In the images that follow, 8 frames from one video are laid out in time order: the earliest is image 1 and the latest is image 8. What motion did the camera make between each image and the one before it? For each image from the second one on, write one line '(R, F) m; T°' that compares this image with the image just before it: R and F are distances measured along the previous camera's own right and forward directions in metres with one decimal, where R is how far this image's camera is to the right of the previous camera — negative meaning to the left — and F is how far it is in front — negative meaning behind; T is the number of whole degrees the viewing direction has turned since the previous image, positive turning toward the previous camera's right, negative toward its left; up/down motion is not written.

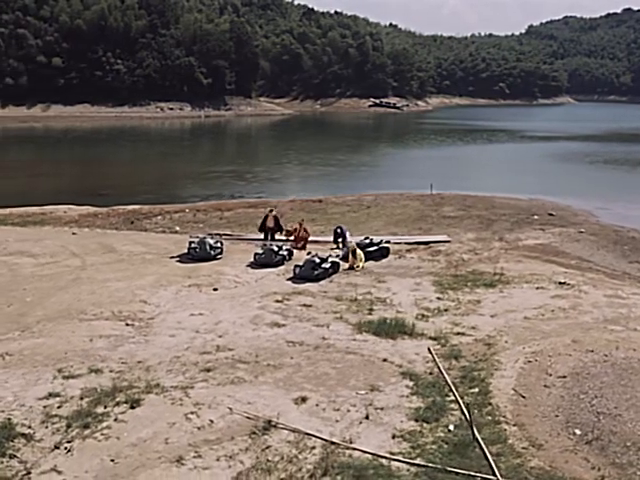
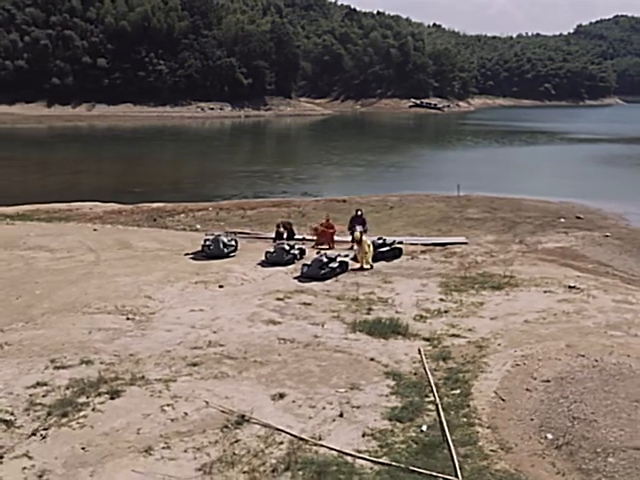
(+1.1, -0.1) m; -4°
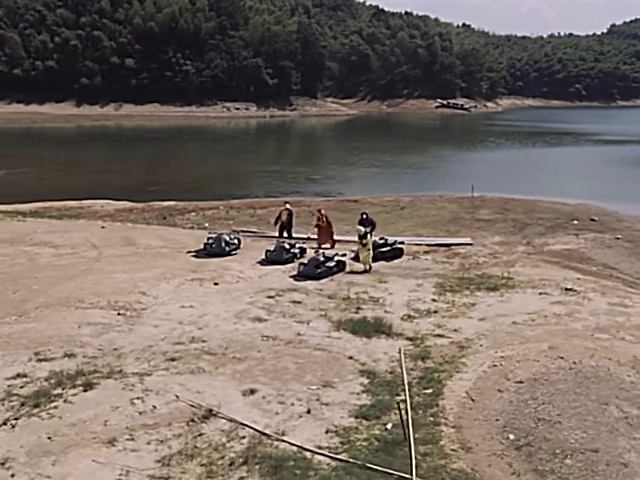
(+1.0, -0.1) m; -2°
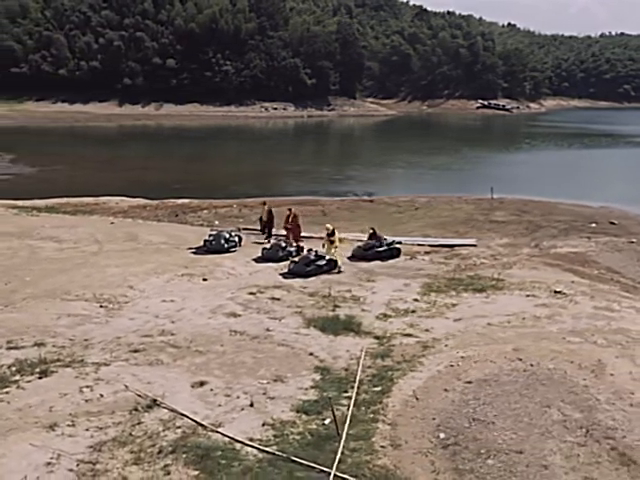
(+1.7, -0.1) m; -4°
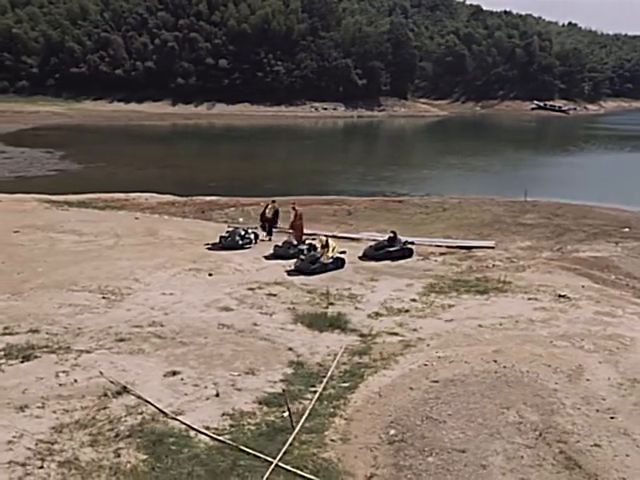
(+1.5, -0.1) m; -5°
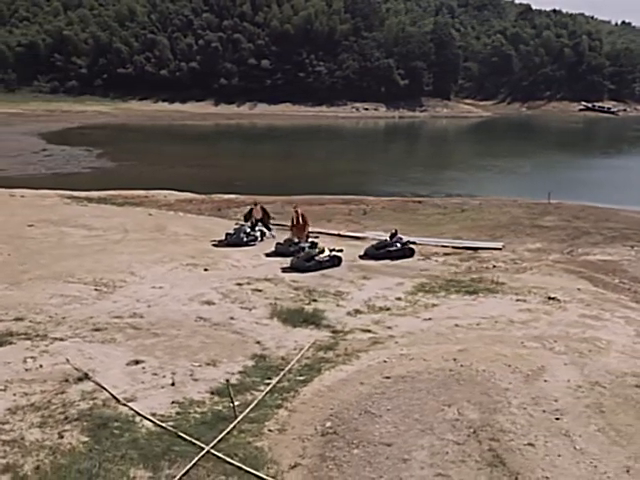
(+1.7, -0.2) m; -4°
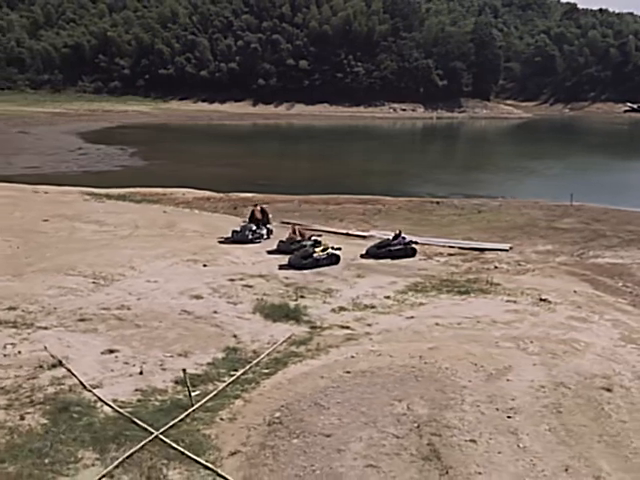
(+1.5, -0.2) m; -4°
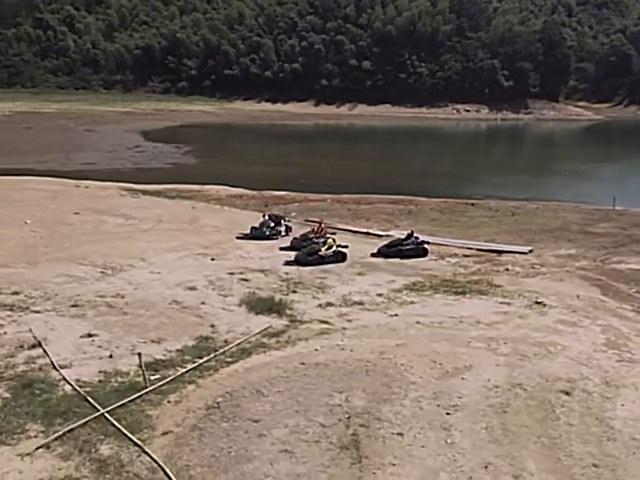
(+2.1, -0.3) m; -6°
